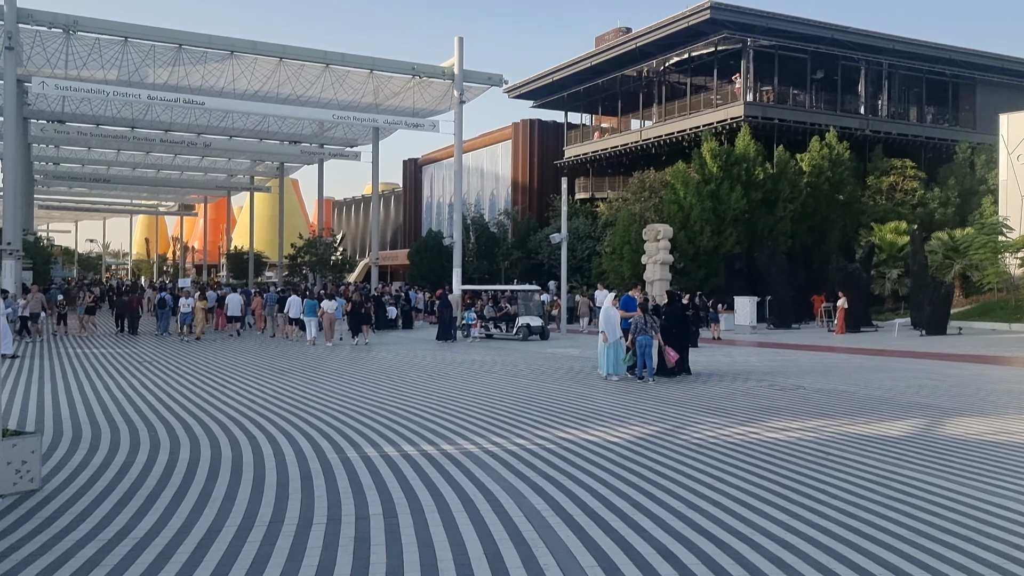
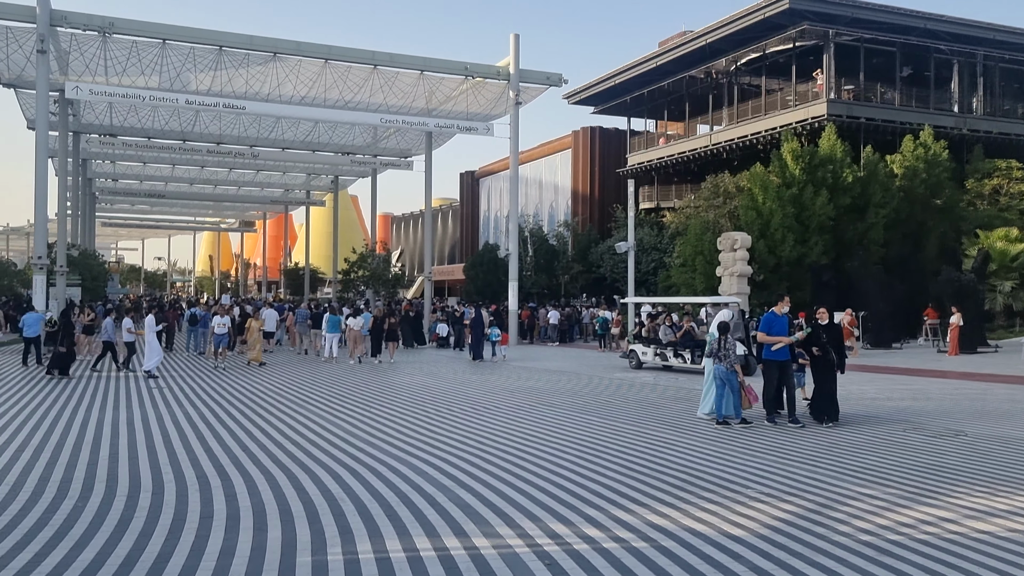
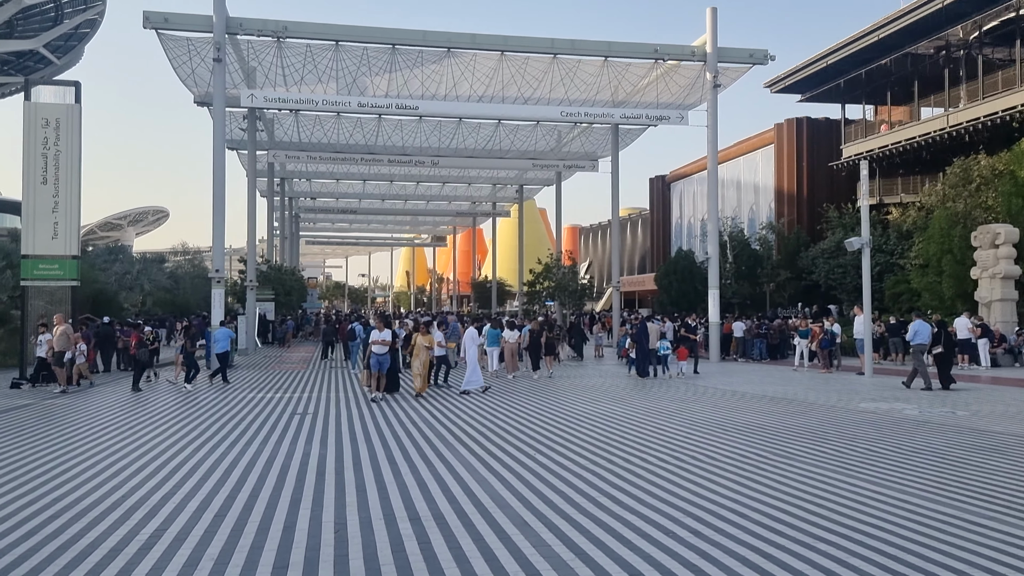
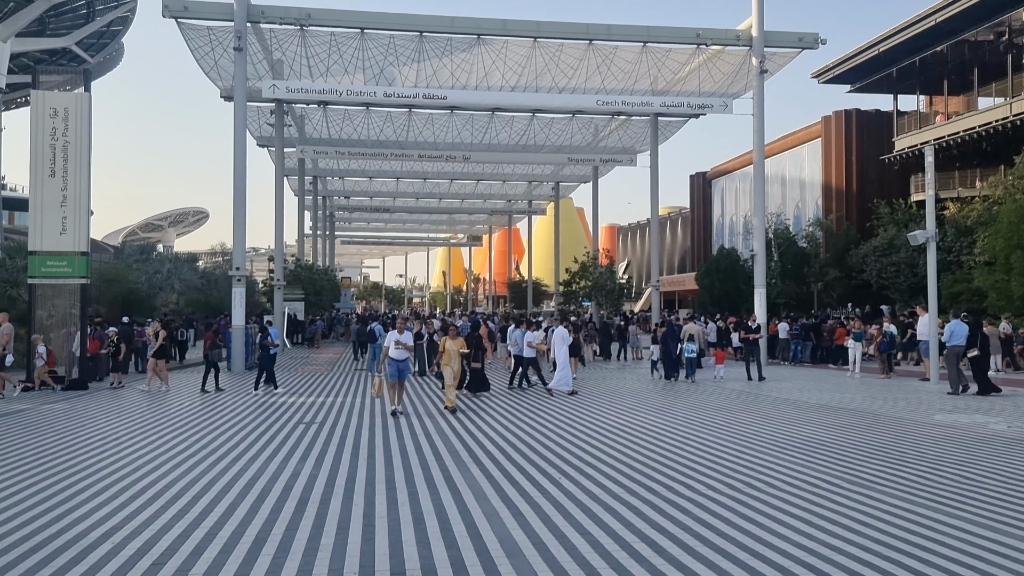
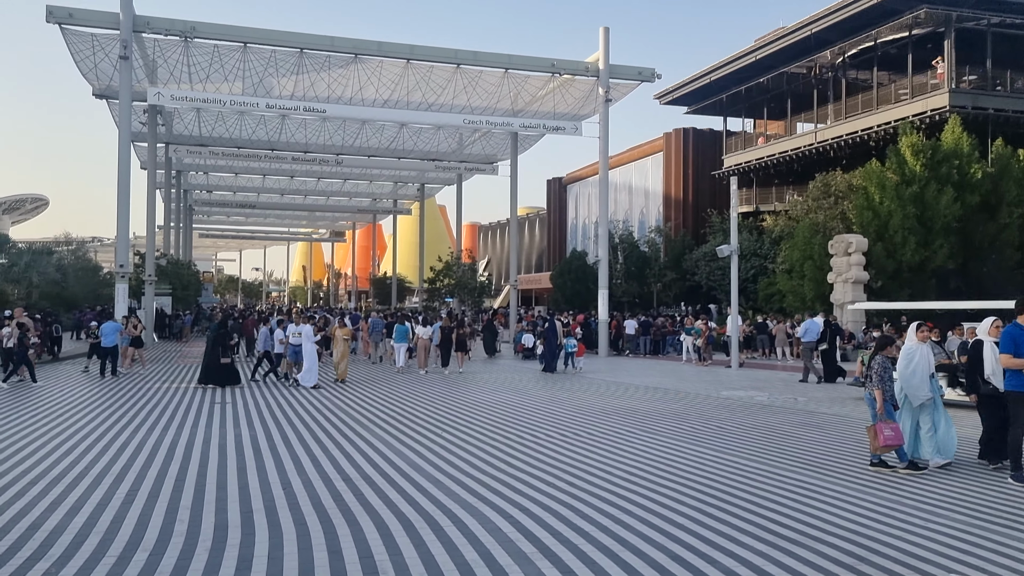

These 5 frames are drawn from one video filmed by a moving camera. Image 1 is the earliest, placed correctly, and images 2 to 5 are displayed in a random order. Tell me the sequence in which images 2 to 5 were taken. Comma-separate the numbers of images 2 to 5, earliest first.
2, 5, 3, 4
